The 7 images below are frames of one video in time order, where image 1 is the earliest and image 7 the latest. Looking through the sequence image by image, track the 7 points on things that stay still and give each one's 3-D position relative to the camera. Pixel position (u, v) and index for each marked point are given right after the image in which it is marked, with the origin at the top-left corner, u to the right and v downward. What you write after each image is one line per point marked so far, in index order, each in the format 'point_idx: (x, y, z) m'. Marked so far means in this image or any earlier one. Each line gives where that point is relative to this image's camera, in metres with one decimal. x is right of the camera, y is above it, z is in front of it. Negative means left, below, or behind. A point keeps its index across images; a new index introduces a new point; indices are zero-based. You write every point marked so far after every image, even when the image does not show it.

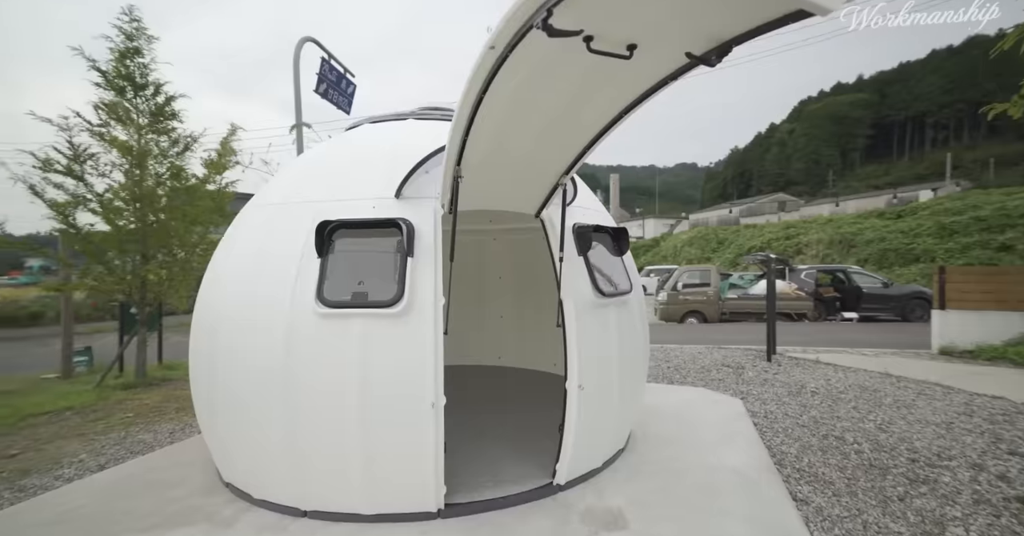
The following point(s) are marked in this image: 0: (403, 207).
0: (-0.7, +0.4, +2.6) m
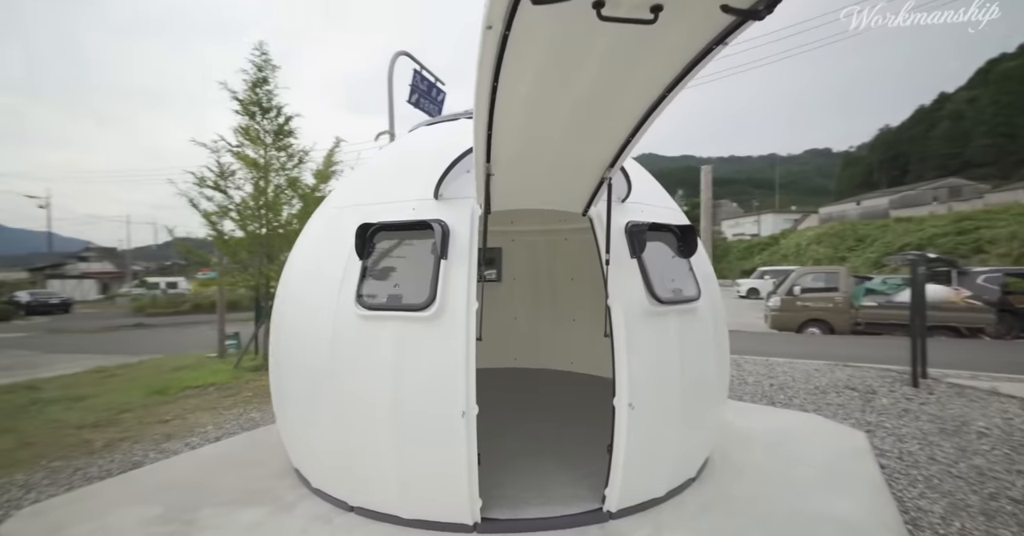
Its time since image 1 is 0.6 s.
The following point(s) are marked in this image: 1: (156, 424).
0: (-0.4, +0.4, +2.6) m
1: (-4.3, -1.9, +5.0) m
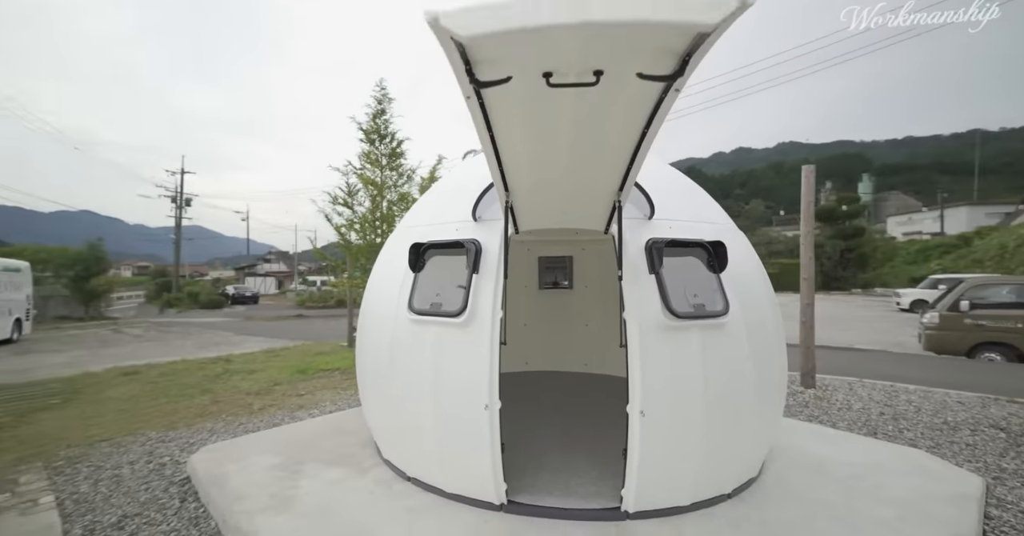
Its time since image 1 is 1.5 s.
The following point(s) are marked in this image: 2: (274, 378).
0: (-0.2, +0.3, +3.0) m
1: (-3.3, -2.0, +6.3) m
2: (-4.5, -2.1, +7.7) m
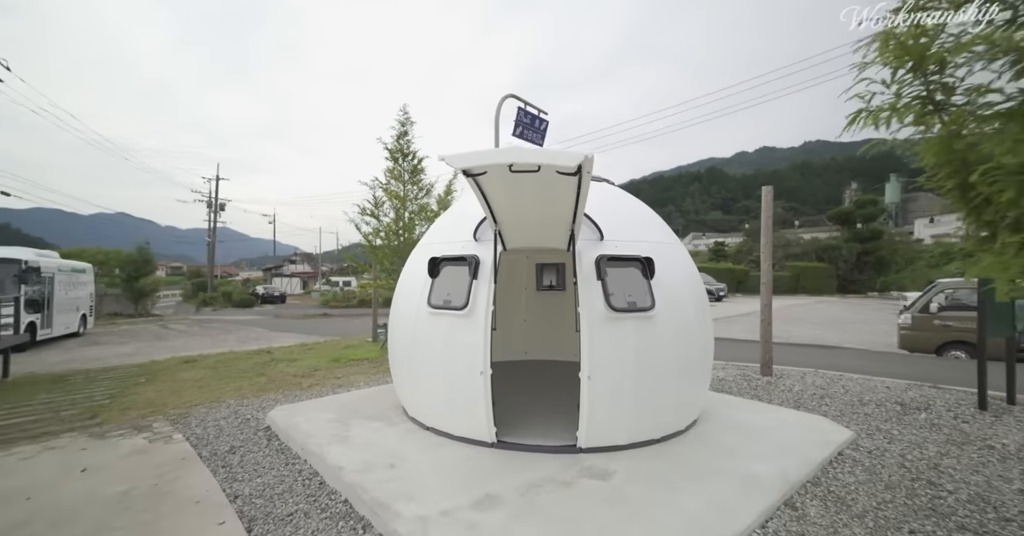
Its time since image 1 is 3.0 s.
0: (-0.3, +0.2, +4.1) m
1: (-3.3, -2.0, +7.6) m
2: (-4.4, -2.1, +9.1) m
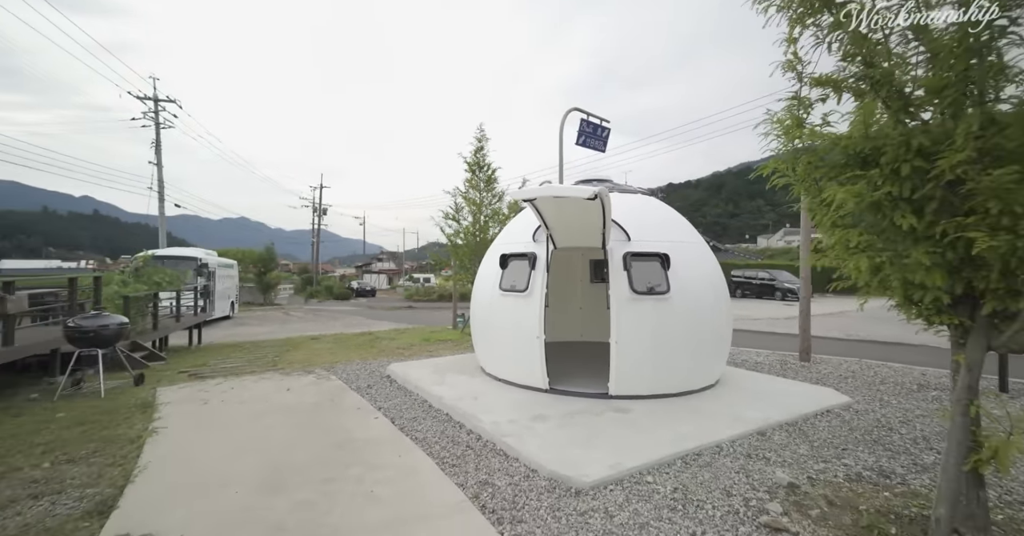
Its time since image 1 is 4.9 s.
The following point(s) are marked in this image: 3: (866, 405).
0: (+0.3, +0.3, +5.6) m
1: (-2.0, -1.9, +9.5) m
2: (-2.8, -2.0, +11.1) m
3: (+4.1, -1.6, +4.8) m
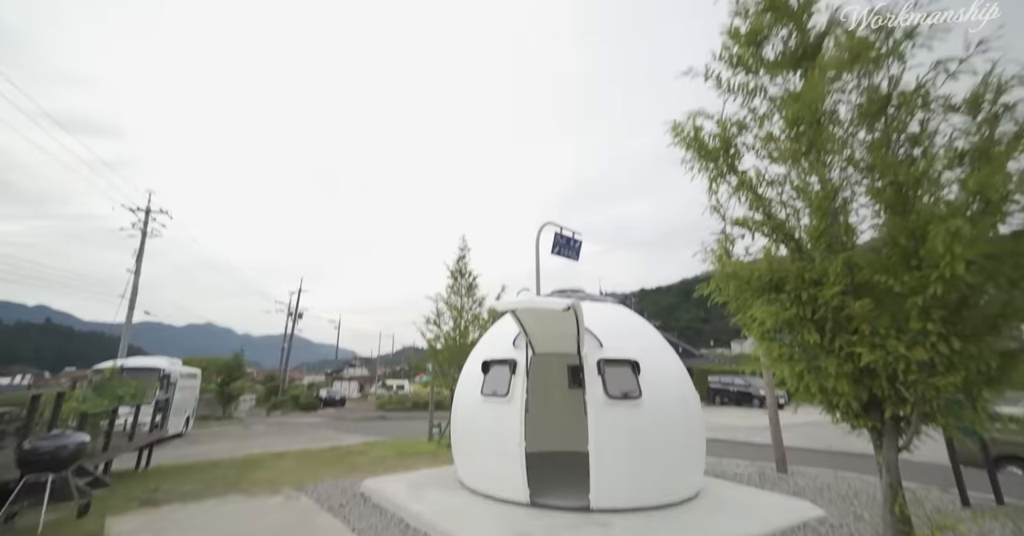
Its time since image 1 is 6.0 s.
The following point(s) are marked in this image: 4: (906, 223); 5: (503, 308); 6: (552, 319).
0: (+0.1, -1.2, +5.9) m
1: (-2.4, -4.3, +9.0) m
2: (-3.3, -4.8, +10.5) m
3: (+3.9, -2.9, +4.9) m
4: (+2.2, +0.2, +2.3) m
5: (-0.1, -0.5, +4.6) m
6: (+0.5, -0.7, +5.1) m
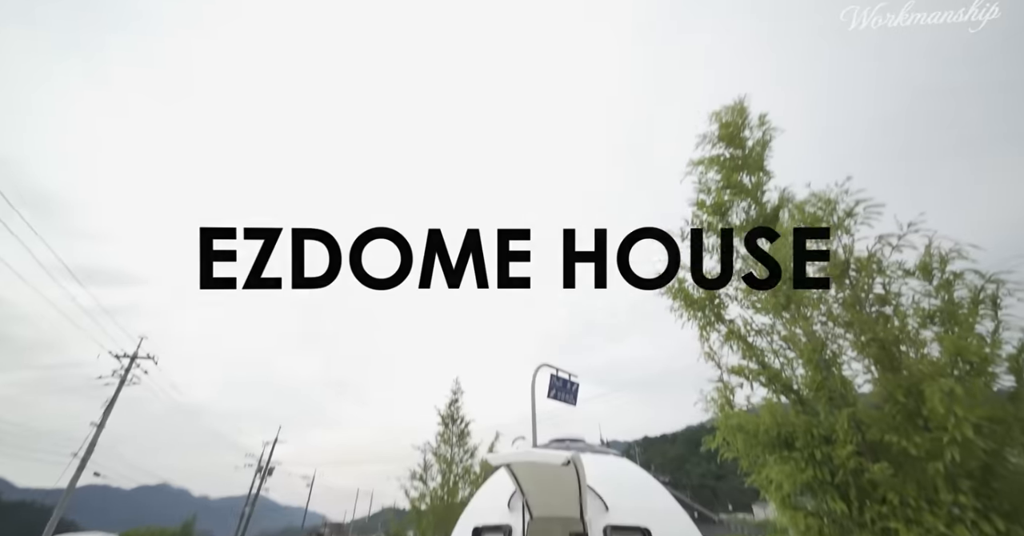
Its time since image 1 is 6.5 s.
0: (0.0, -3.2, +5.2) m
1: (-2.5, -7.2, +7.1) m
2: (-3.4, -8.2, +8.3) m
3: (+3.9, -4.4, +3.8) m
4: (+2.2, -0.6, +2.3) m
5: (-0.2, -2.1, +4.2) m
6: (+0.4, -2.4, +4.6) m
